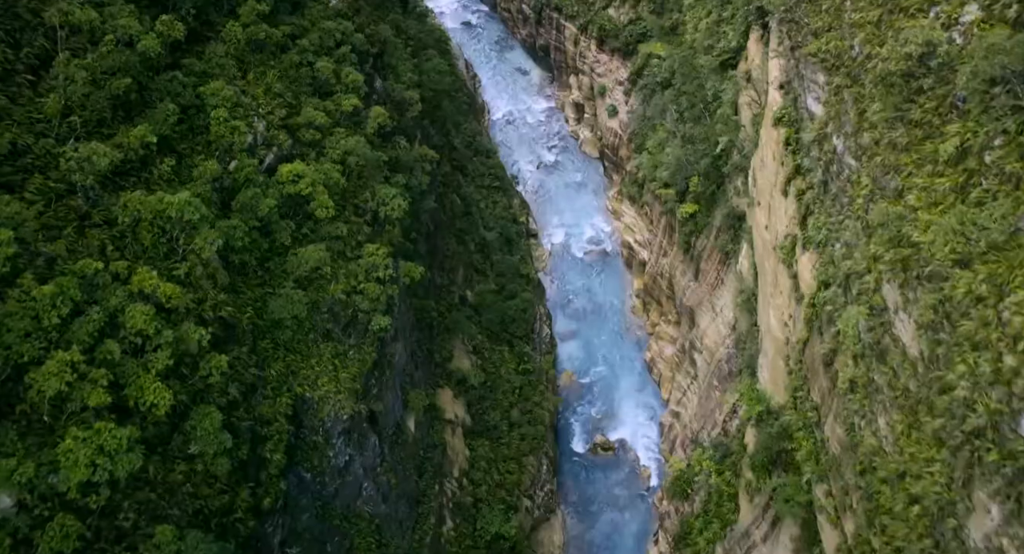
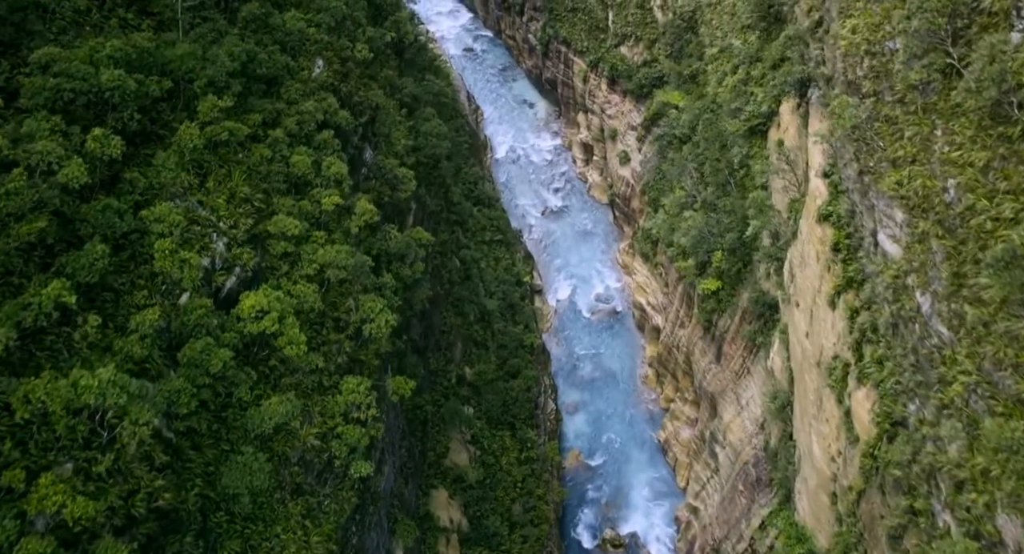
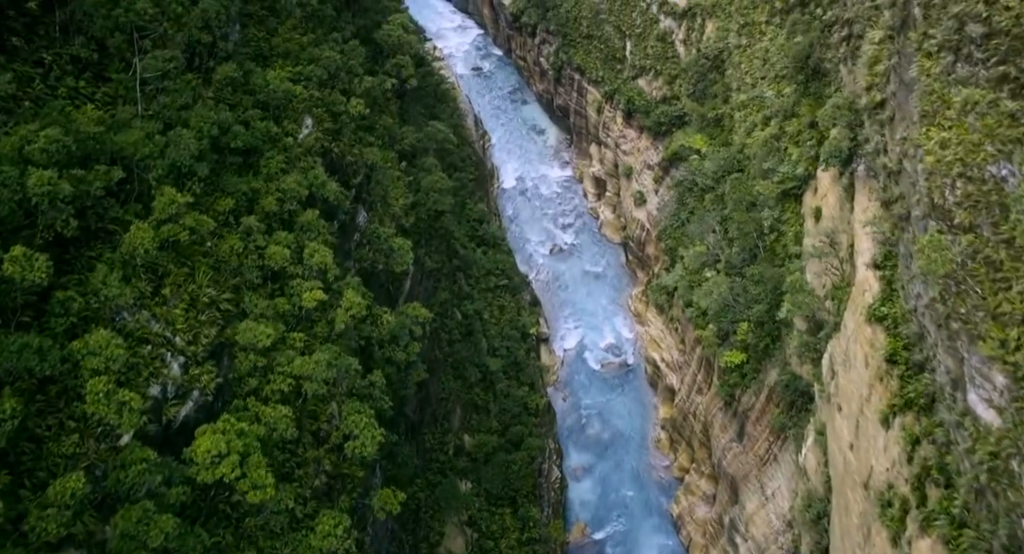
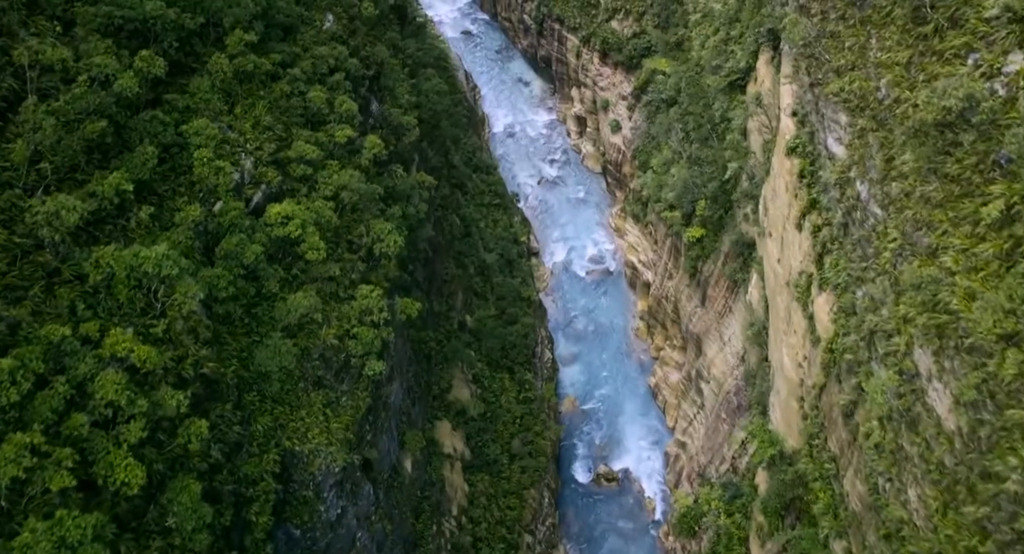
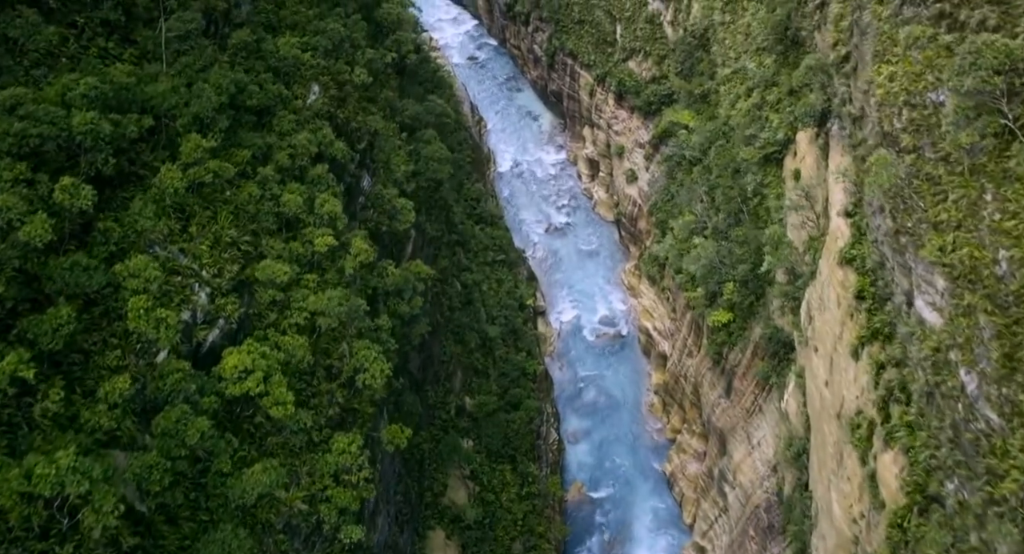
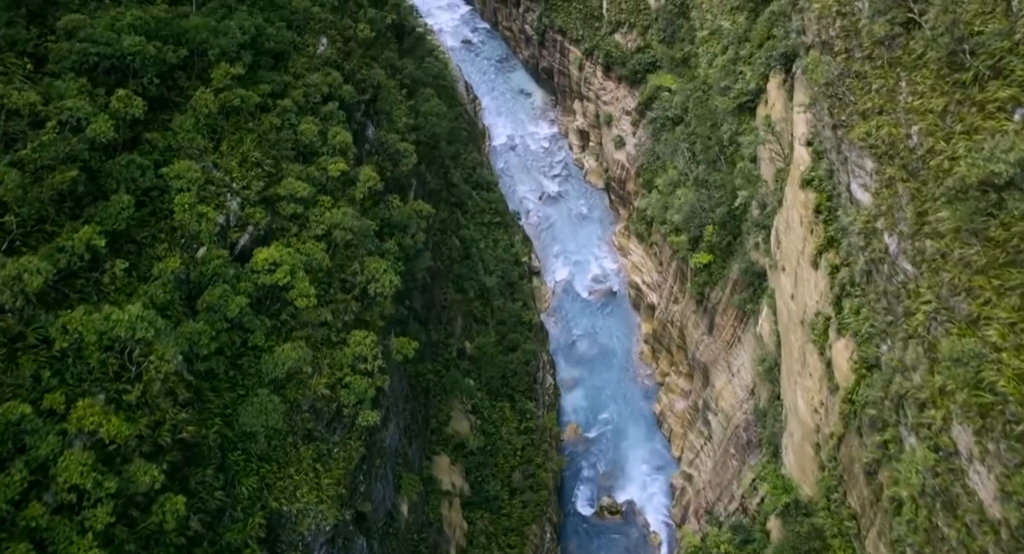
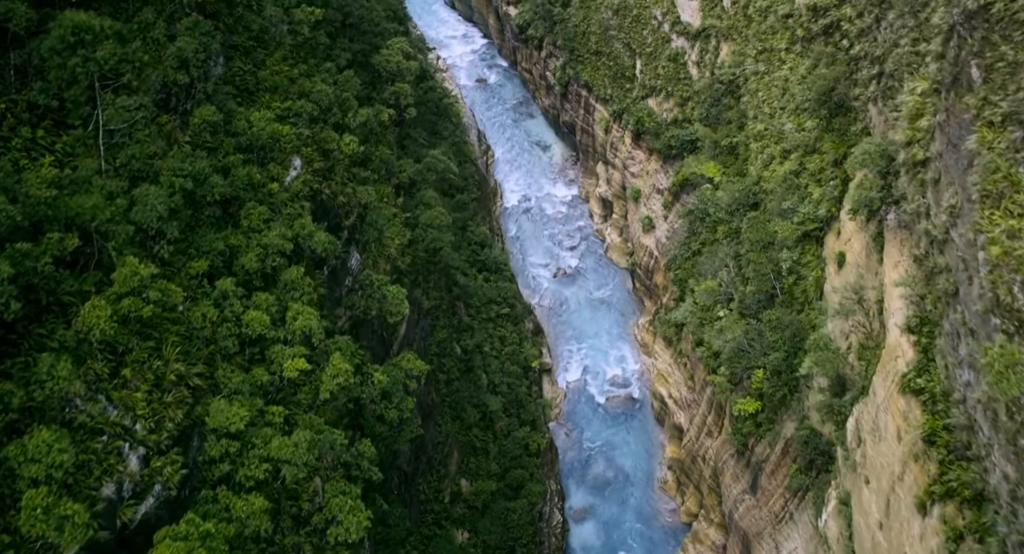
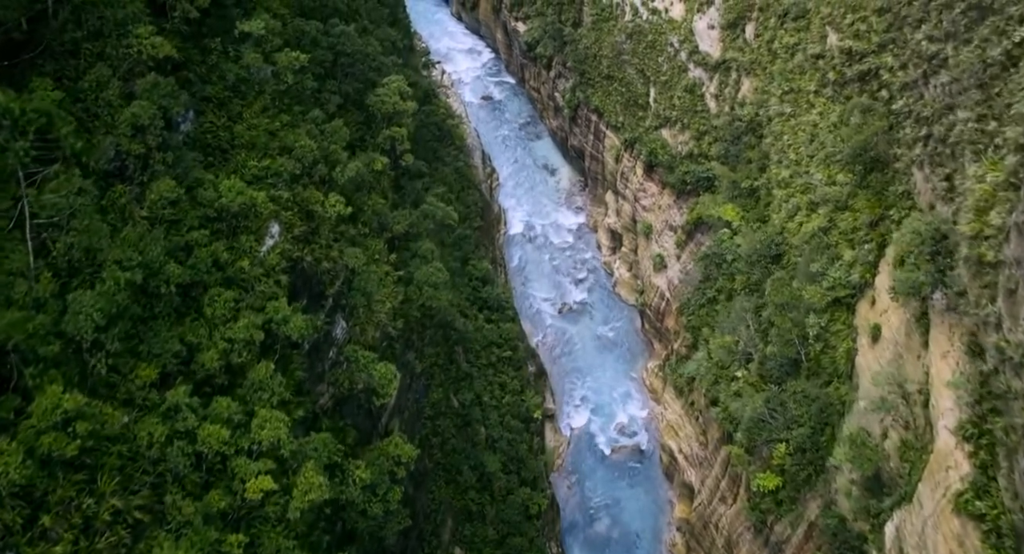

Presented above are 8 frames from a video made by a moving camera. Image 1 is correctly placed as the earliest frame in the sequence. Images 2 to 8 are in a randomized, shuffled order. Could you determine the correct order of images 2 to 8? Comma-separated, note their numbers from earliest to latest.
4, 6, 2, 5, 3, 7, 8
